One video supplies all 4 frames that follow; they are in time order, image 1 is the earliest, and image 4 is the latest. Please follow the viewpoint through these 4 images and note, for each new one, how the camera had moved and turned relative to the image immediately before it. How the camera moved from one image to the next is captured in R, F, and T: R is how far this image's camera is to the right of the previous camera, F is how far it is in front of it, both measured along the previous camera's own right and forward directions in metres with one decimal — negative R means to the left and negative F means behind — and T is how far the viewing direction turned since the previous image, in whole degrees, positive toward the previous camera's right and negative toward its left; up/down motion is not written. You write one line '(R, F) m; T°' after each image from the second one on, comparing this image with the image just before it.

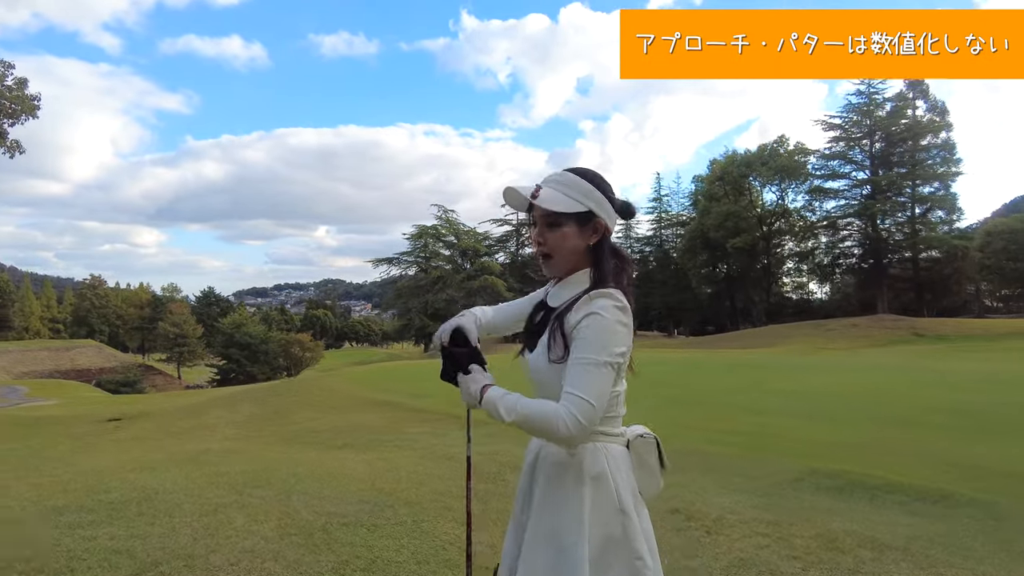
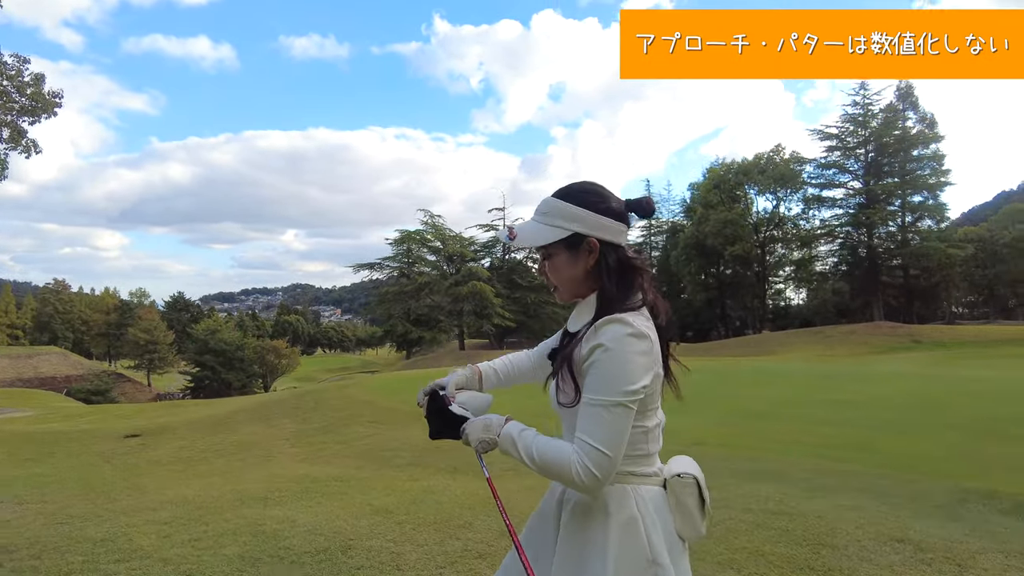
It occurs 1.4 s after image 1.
(-1.1, +0.3) m; +3°
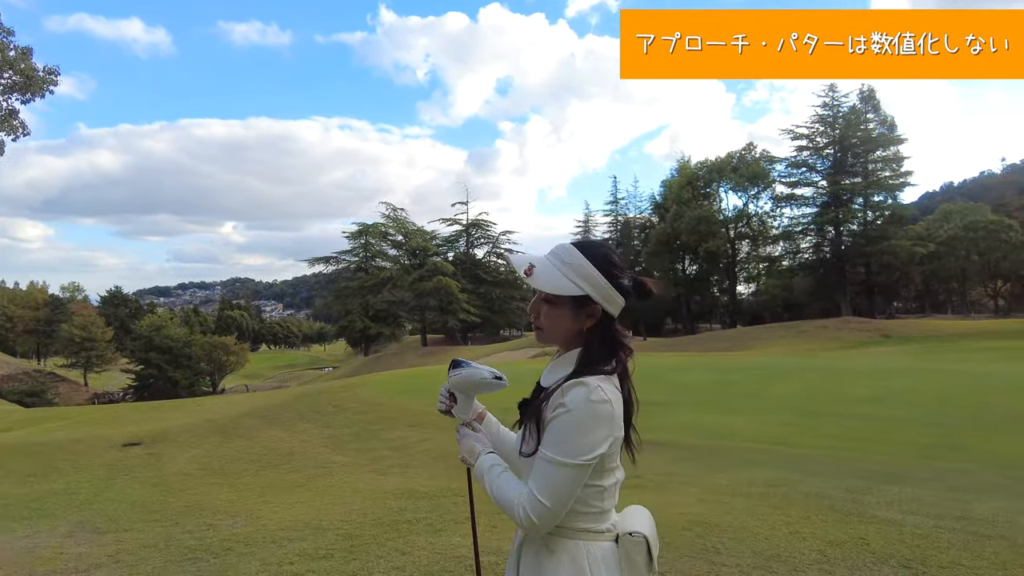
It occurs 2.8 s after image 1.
(-1.2, +0.4) m; +5°
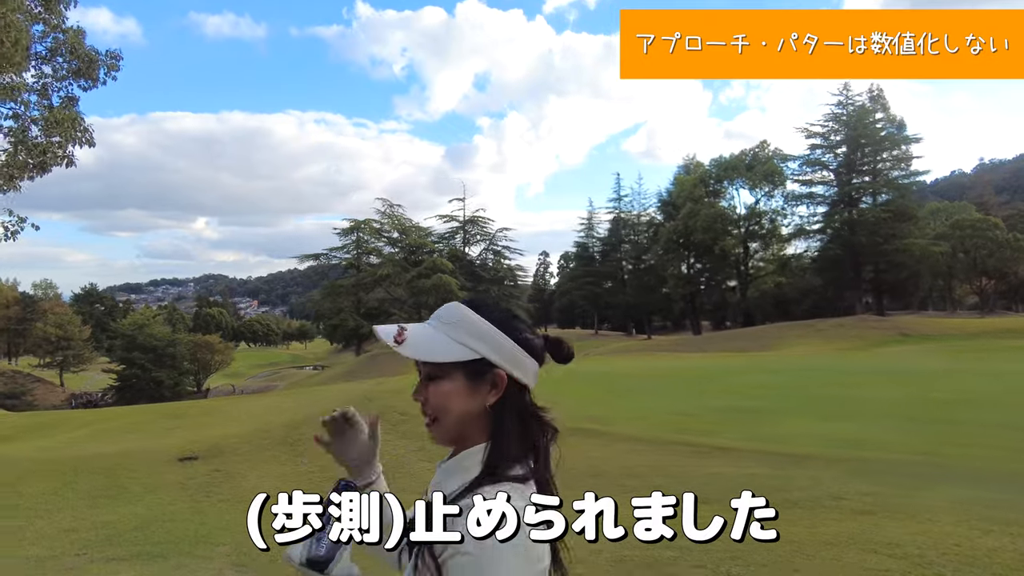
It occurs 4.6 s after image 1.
(-1.5, +0.5) m; +2°
